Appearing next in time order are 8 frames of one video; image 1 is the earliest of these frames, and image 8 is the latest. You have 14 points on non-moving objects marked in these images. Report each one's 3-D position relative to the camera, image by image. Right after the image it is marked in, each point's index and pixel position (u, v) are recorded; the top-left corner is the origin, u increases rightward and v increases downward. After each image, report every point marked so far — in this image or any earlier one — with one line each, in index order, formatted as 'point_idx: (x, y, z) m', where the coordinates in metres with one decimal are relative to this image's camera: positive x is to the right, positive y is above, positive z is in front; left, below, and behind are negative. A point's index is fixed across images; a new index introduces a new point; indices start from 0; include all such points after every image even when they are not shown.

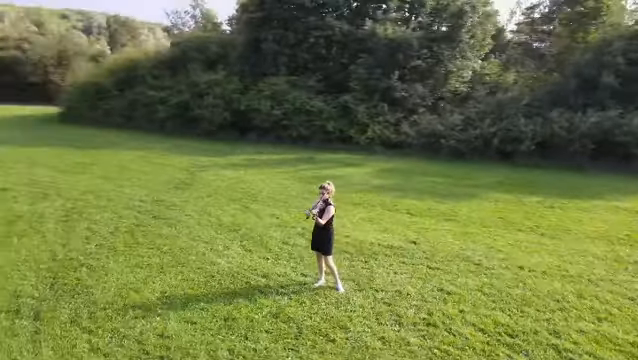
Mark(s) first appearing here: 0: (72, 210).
0: (-7.3, -0.9, +13.9) m
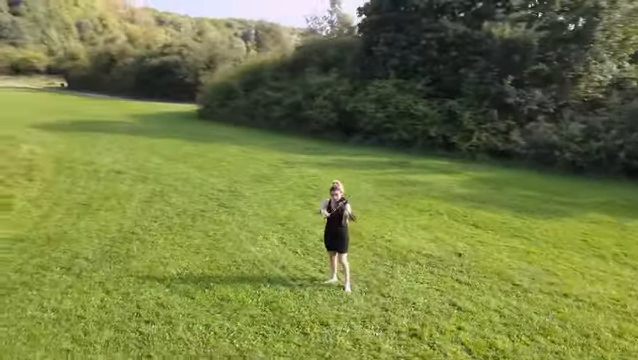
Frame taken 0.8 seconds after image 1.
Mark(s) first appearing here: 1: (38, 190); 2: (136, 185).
0: (-5.5, -0.5, +15.9) m
1: (-9.3, -0.4, +15.2) m
2: (-6.7, -0.3, +16.7) m
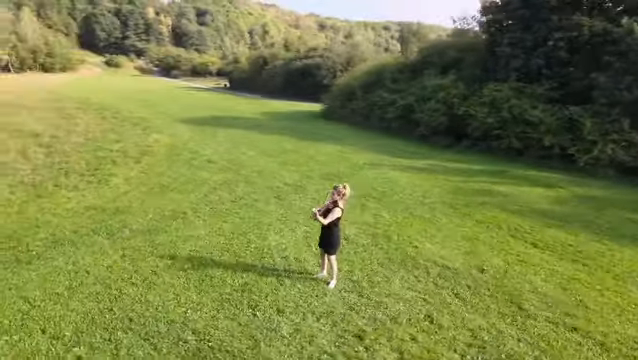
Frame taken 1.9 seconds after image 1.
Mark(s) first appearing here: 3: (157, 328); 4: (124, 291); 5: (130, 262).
0: (-3.3, -0.1, +17.6) m
1: (-7.2, +0.3, +18.1) m
2: (-4.2, +0.2, +18.7) m
3: (-2.6, -2.3, +7.2) m
4: (-3.6, -2.0, +8.4) m
5: (-4.0, -1.7, +9.7) m
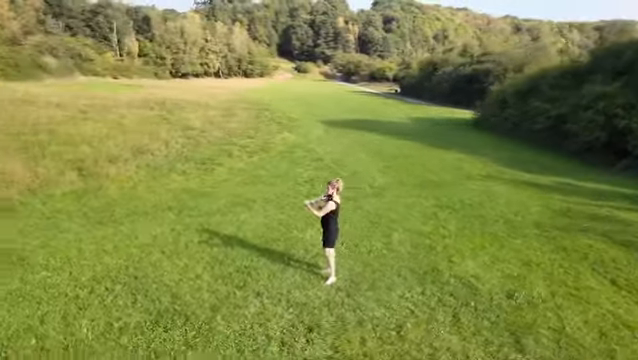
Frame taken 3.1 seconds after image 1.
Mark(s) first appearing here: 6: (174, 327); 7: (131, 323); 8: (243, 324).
0: (0.0, 0.0, +18.6) m
1: (-3.4, +0.6, +20.5) m
2: (-0.4, +0.3, +19.9) m
3: (-3.3, -2.0, +8.7) m
4: (-3.7, -1.7, +10.1) m
5: (-3.6, -1.4, +11.5) m
6: (-2.4, -2.4, +7.5) m
7: (-3.0, -2.3, +7.4) m
8: (-1.3, -2.4, +7.8) m
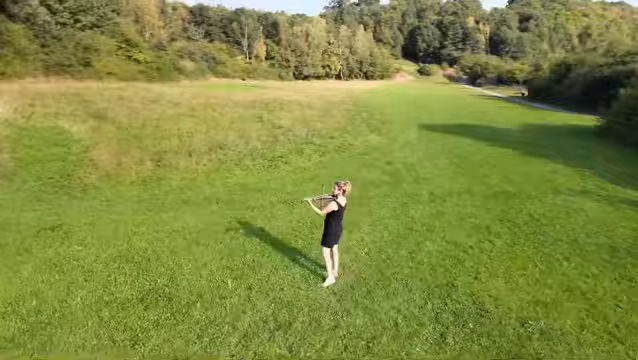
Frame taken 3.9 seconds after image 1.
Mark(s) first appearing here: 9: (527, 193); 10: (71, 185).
0: (+2.3, -0.2, +18.3) m
1: (-0.4, +0.7, +21.0) m
2: (+2.3, +0.2, +19.7) m
3: (-3.4, -1.8, +9.5) m
4: (-3.5, -1.5, +11.0) m
5: (-3.0, -1.2, +12.3) m
6: (-2.9, -2.2, +8.1) m
7: (-3.6, -2.1, +8.2) m
8: (-1.8, -2.4, +8.1) m
9: (+8.5, -0.5, +18.9) m
10: (-7.9, -0.2, +14.6) m
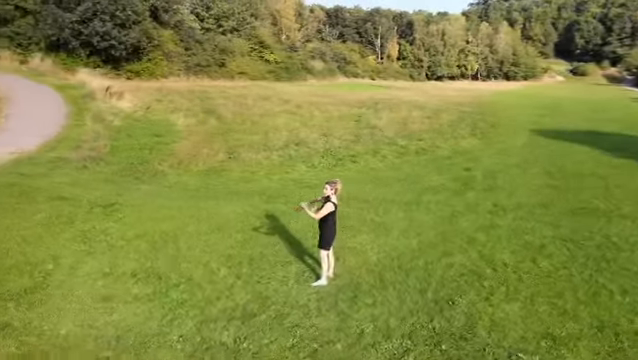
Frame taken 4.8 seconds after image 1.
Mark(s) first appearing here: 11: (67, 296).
0: (+4.5, -0.4, +17.3) m
1: (+2.7, +0.6, +20.6) m
2: (+4.9, 0.0, +18.6) m
3: (-3.5, -1.6, +10.4) m
4: (-3.2, -1.2, +11.9) m
5: (-2.3, -1.0, +13.0) m
6: (-3.4, -2.0, +9.0) m
7: (-4.0, -1.9, +9.2) m
8: (-2.4, -2.2, +8.7) m
9: (+10.6, -1.1, +16.2) m
10: (-6.3, +0.3, +16.5) m
11: (-4.5, -2.1, +8.2) m
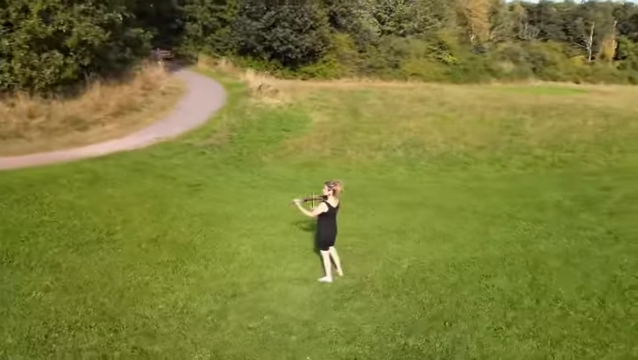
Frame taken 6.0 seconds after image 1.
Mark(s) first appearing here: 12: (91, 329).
0: (+7.4, -0.9, +15.1) m
1: (+7.0, +0.2, +18.8) m
2: (+8.2, -0.6, +16.1) m
3: (-2.8, -1.2, +11.8) m
4: (-1.9, -0.9, +13.0) m
5: (-0.7, -0.8, +13.7) m
6: (-3.3, -1.6, +10.4) m
7: (-3.7, -1.4, +10.9) m
8: (-2.5, -1.9, +9.8) m
9: (+12.5, -2.1, +11.7) m
10: (-2.8, +0.8, +18.5) m
11: (-4.6, -1.6, +10.2) m
12: (-3.7, -2.4, +7.5) m
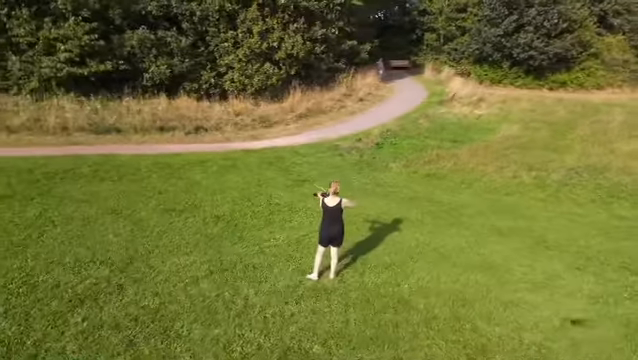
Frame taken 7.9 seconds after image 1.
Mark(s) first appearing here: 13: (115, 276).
0: (+8.9, -2.0, +10.6) m
1: (+10.8, -1.1, +14.0) m
2: (+10.2, -1.9, +11.1) m
3: (-1.4, -1.0, +13.3) m
4: (+0.1, -0.9, +13.8) m
5: (+1.5, -1.0, +13.7) m
6: (-2.6, -1.3, +12.4) m
7: (-2.7, -1.1, +13.0) m
8: (-2.3, -1.6, +11.4) m
9: (+11.3, -3.7, +5.1) m
10: (+2.4, +0.6, +18.9) m
11: (-3.8, -1.1, +12.8) m
12: (-4.6, -1.9, +10.2) m
13: (-4.3, -2.0, +9.7) m
